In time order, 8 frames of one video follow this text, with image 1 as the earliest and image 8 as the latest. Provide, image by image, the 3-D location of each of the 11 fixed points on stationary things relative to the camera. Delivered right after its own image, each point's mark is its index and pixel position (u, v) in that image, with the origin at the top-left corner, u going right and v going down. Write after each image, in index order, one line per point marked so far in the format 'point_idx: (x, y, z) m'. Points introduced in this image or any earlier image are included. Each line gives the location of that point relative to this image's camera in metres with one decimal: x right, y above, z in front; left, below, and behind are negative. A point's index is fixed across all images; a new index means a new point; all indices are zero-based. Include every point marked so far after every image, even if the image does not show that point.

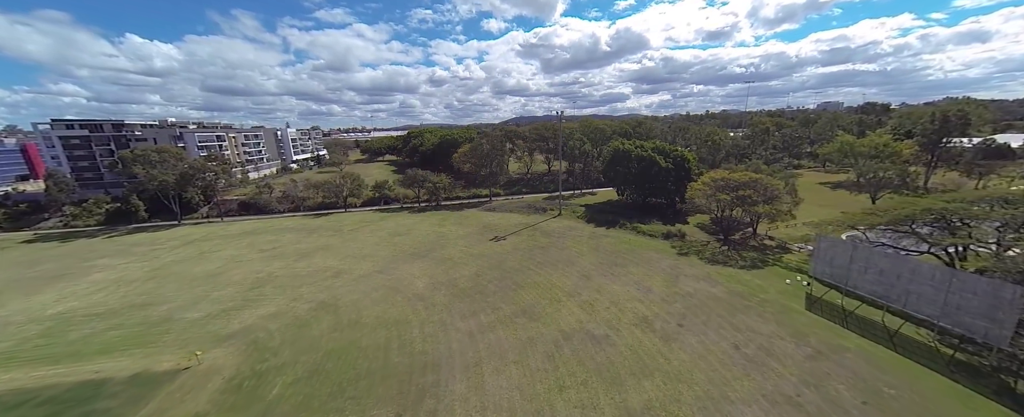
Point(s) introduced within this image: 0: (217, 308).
0: (-15.8, -5.3, +17.4) m
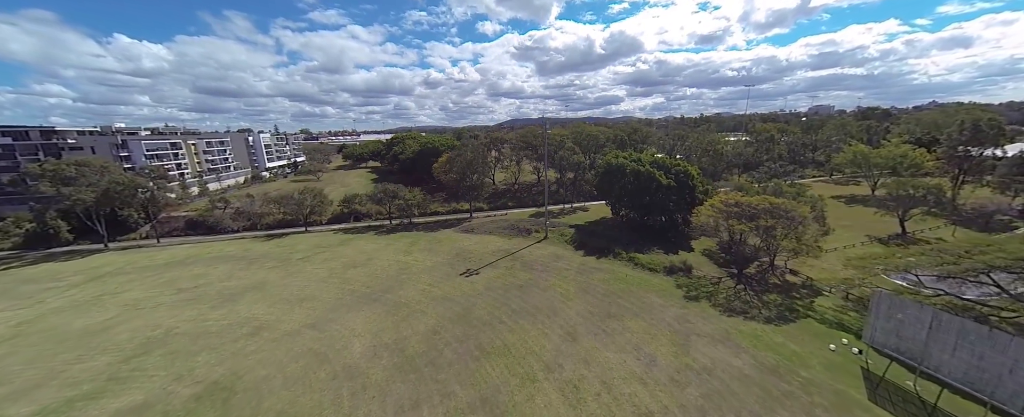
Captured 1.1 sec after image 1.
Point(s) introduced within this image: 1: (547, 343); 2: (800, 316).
0: (-17.5, -7.2, +12.6) m
1: (+1.7, -6.7, +16.0) m
2: (+16.7, -6.3, +18.7) m
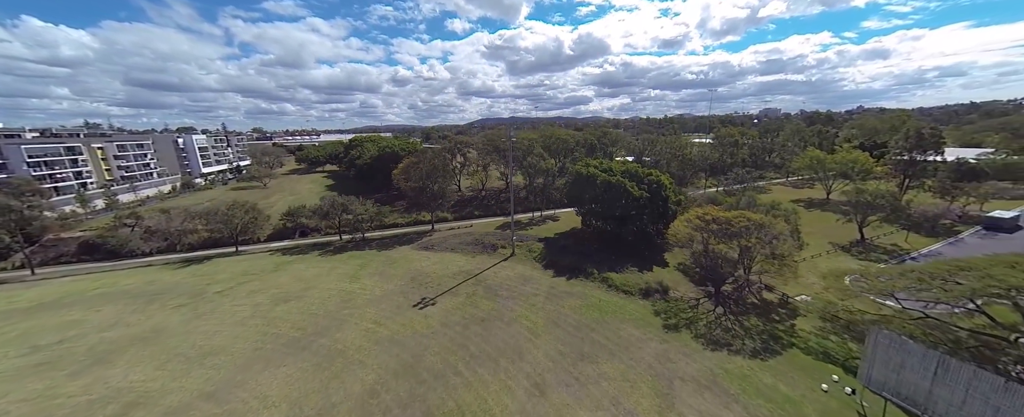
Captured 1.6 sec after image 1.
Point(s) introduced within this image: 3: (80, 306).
0: (-19.0, -8.8, +8.3) m
1: (-0.1, -8.0, +13.3) m
2: (+14.6, -7.4, +17.3) m
3: (-25.6, -5.8, +19.2) m
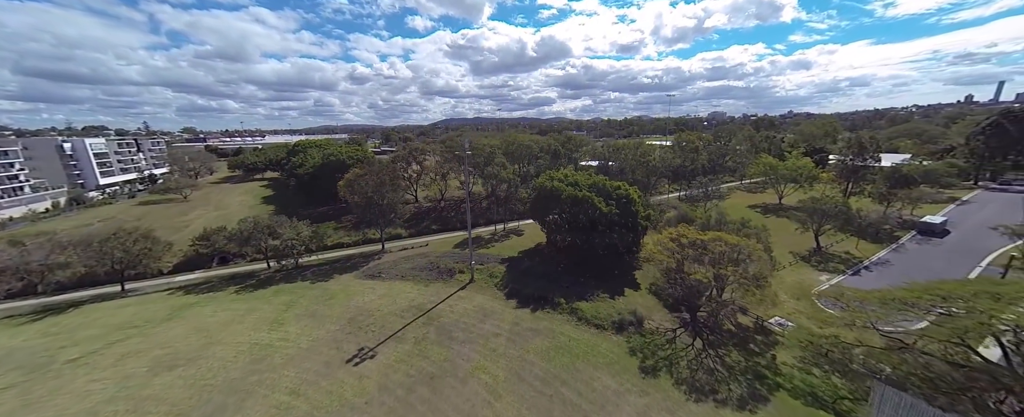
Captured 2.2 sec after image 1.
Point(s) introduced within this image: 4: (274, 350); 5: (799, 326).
0: (-19.9, -10.8, +3.2) m
1: (-1.6, -9.6, +10.1) m
2: (+12.5, -8.7, +15.6) m
3: (-27.7, -7.9, +13.3) m
4: (-13.1, -7.7, +17.7) m
5: (+17.4, -7.2, +19.7) m
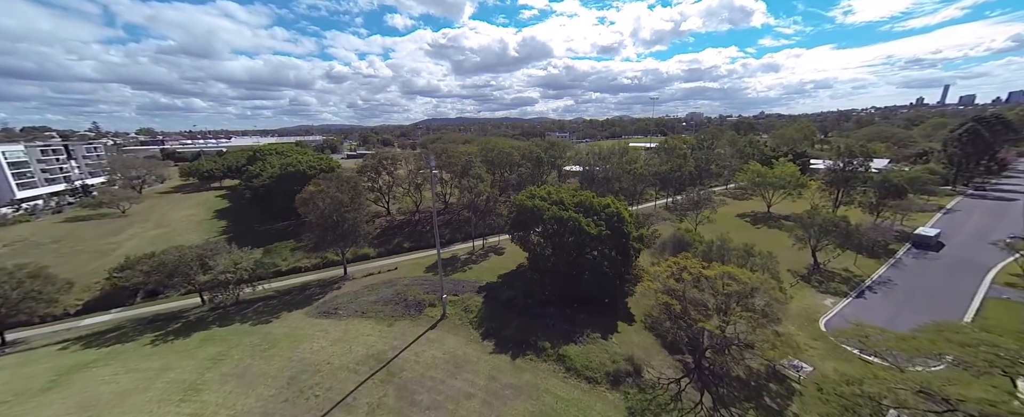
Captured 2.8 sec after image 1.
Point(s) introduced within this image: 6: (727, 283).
0: (-20.2, -12.7, -1.2) m
1: (-2.3, -11.3, +6.7) m
2: (+11.5, -10.3, +12.9) m
3: (-28.6, -9.9, +8.6) m
4: (-14.1, -9.6, +13.7) m
5: (+16.2, -8.7, +17.2) m
6: (+11.9, -3.9, +18.1) m
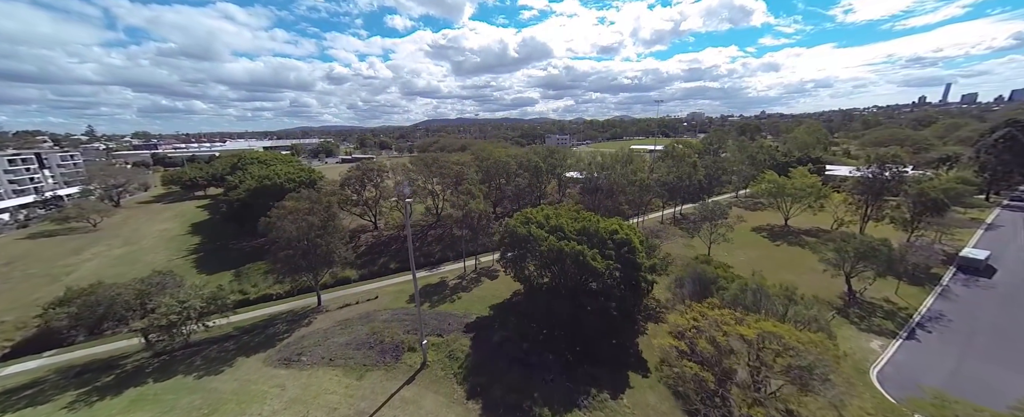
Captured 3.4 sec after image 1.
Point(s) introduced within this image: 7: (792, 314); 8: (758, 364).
0: (-20.7, -14.5, -4.6) m
1: (-2.8, -13.1, +3.3) m
2: (+11.1, -12.0, +9.5) m
3: (-29.0, -11.8, +5.2) m
4: (-14.6, -11.4, +10.3) m
5: (+15.7, -10.4, +13.8) m
6: (+11.4, -5.6, +14.7) m
7: (+13.5, -4.9, +15.9) m
8: (+10.7, -6.3, +14.8) m
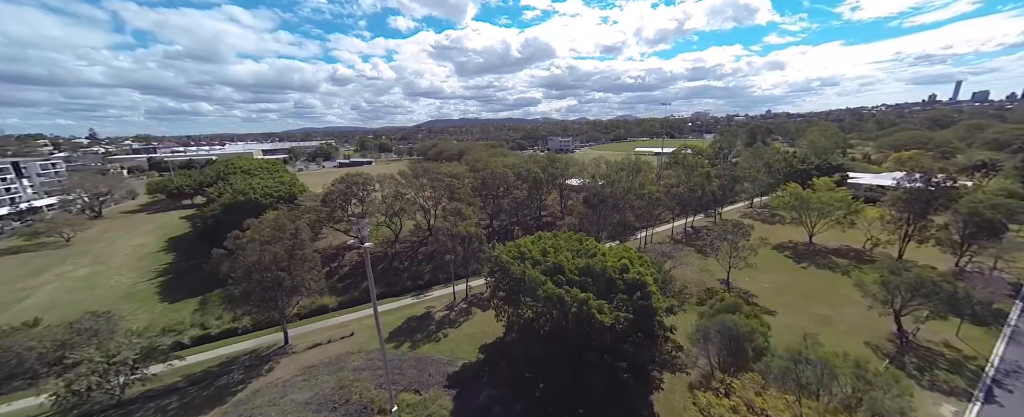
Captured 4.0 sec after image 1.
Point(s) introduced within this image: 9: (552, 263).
0: (-21.5, -16.4, -7.9) m
1: (-3.5, -14.9, -0.2) m
2: (+10.4, -13.8, +5.9) m
3: (-29.7, -13.7, +2.0) m
4: (-15.3, -13.3, +7.0) m
5: (+15.1, -12.2, +10.1) m
6: (+10.8, -7.4, +11.1) m
7: (+12.9, -6.7, +12.3) m
8: (+10.1, -8.1, +11.2) m
9: (+2.6, -3.0, +19.3) m
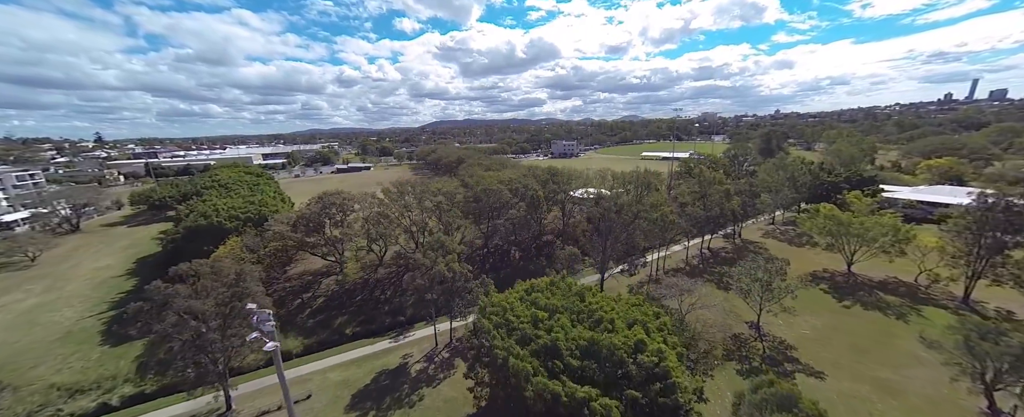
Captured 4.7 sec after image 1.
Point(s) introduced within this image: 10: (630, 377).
0: (-22.7, -18.7, -11.8) m
1: (-4.6, -17.2, -4.4) m
2: (+9.4, -16.1, +1.5) m
3: (-30.8, -16.0, -1.8) m
4: (-16.2, -15.6, +3.0) m
5: (+14.2, -14.5, +5.6) m
6: (+9.9, -9.8, +6.7) m
7: (+12.0, -9.0, +7.9) m
8: (+9.2, -10.4, +6.8) m
9: (+1.8, -5.4, +15.0) m
10: (+4.8, -6.5, +13.5) m
